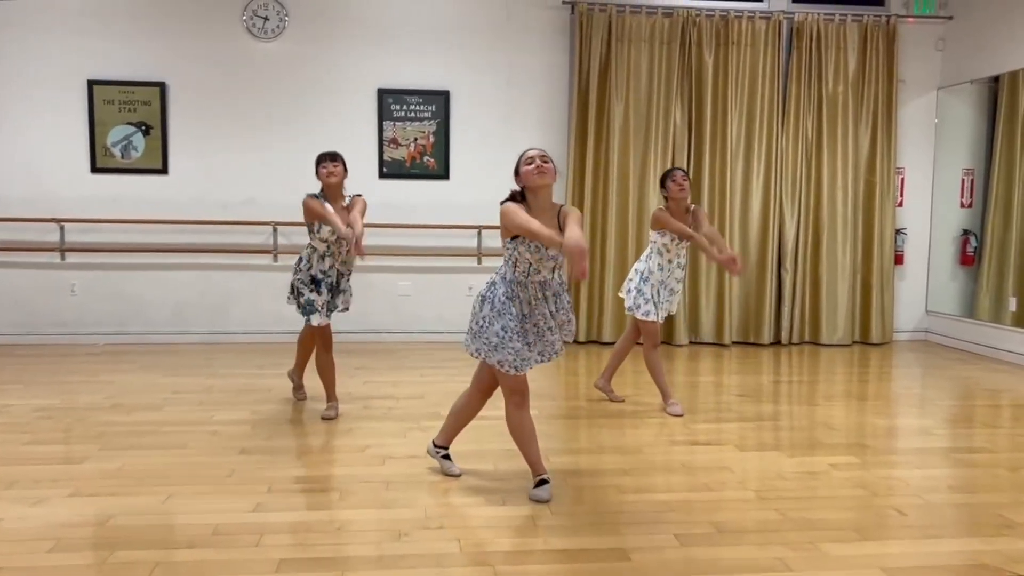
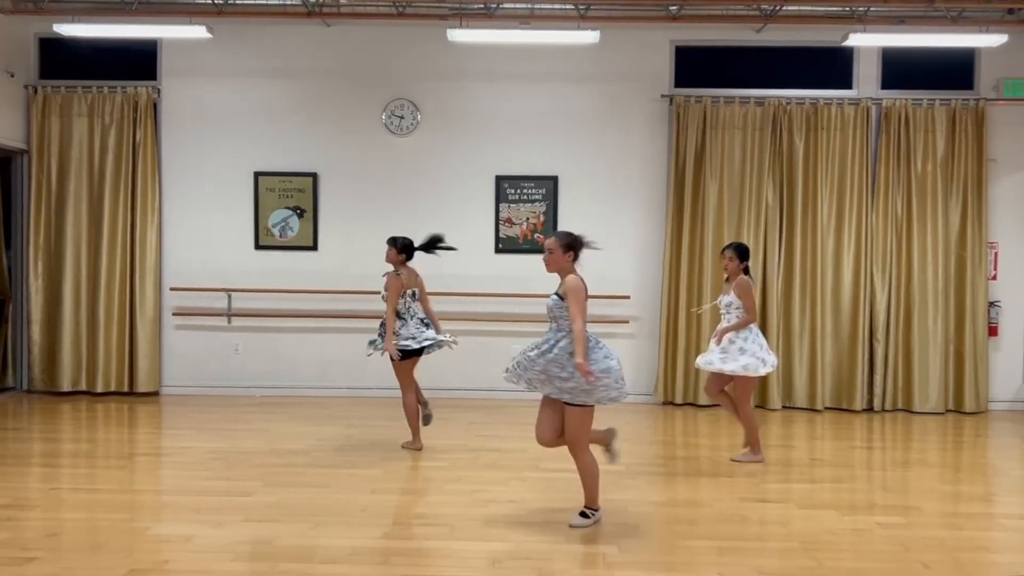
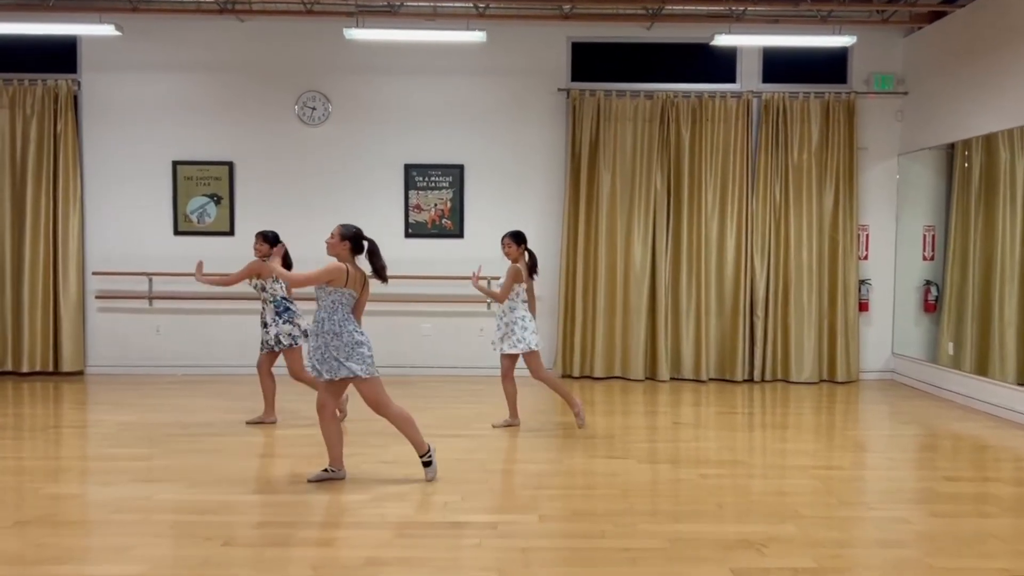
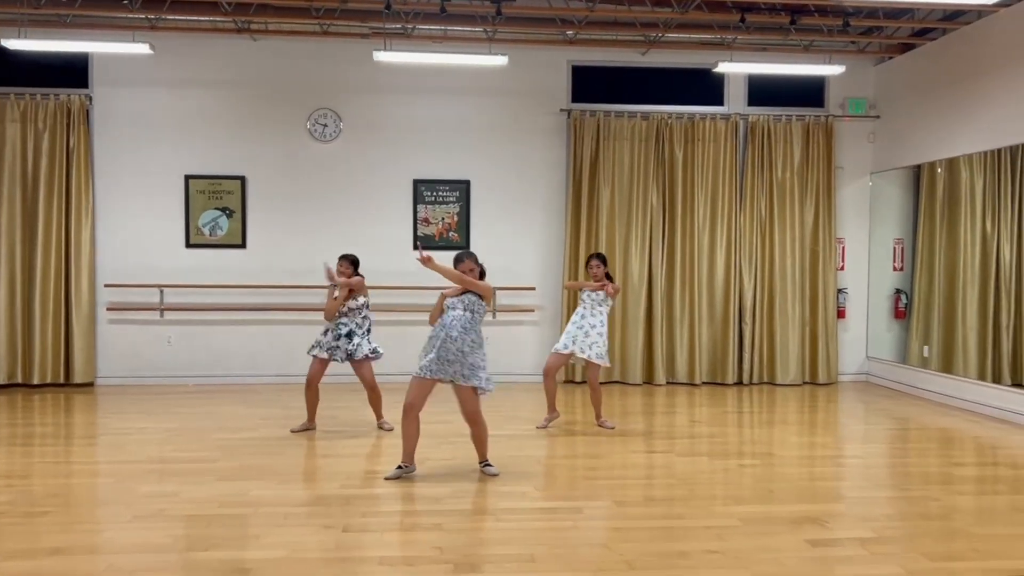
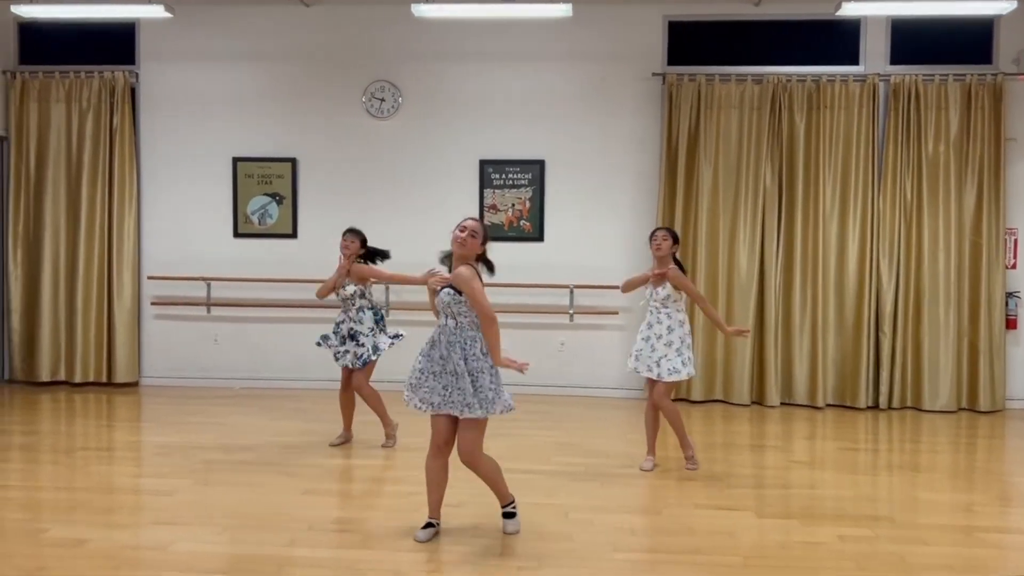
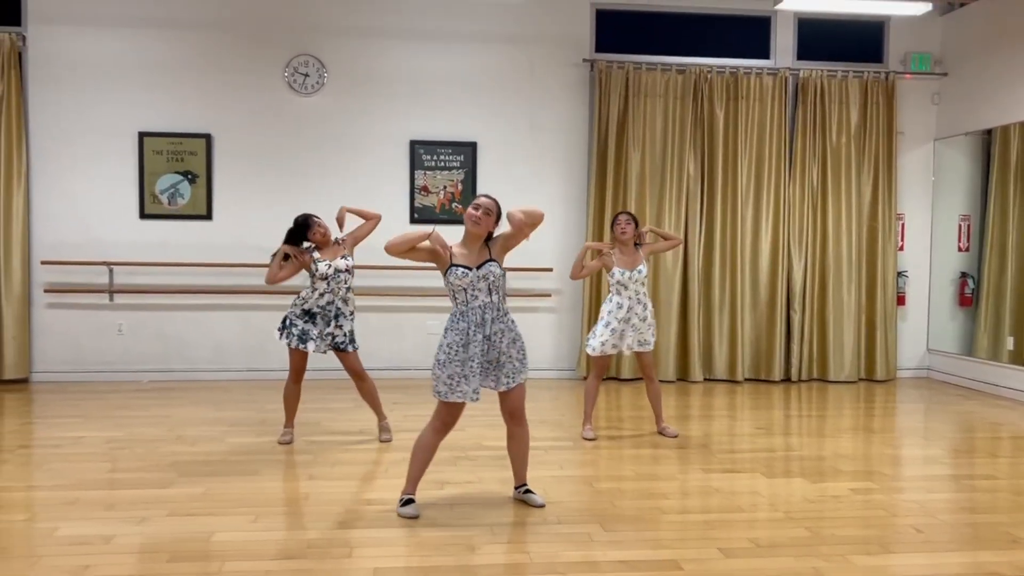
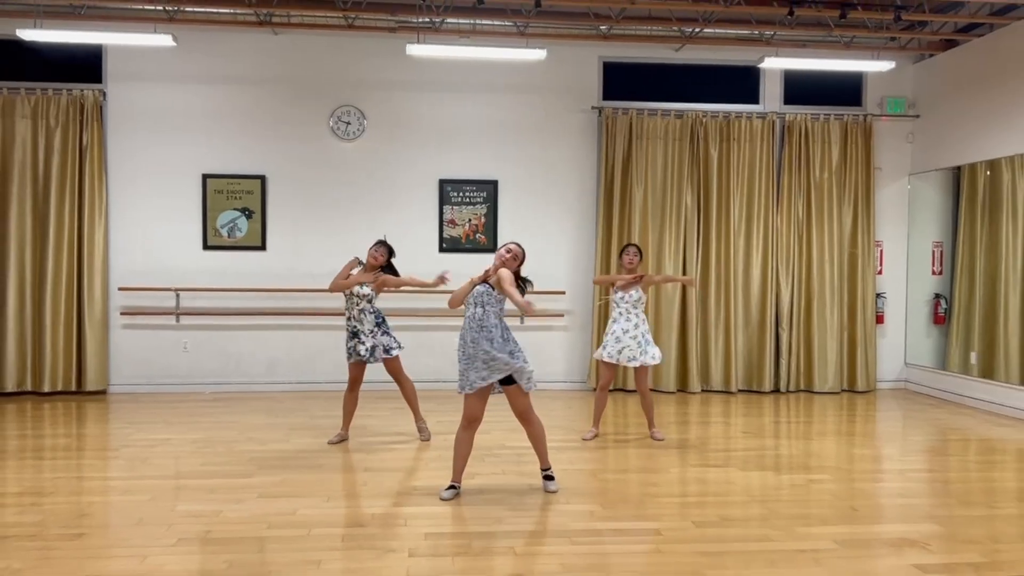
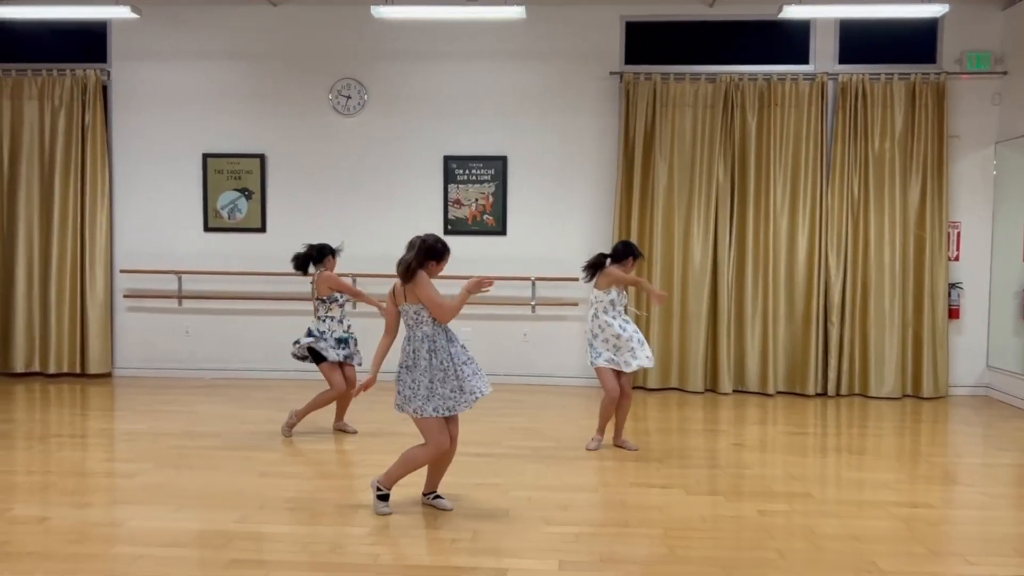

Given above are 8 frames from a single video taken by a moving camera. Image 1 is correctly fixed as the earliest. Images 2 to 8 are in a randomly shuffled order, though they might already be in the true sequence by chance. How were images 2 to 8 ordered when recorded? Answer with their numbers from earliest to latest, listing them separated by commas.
6, 7, 4, 3, 8, 5, 2
